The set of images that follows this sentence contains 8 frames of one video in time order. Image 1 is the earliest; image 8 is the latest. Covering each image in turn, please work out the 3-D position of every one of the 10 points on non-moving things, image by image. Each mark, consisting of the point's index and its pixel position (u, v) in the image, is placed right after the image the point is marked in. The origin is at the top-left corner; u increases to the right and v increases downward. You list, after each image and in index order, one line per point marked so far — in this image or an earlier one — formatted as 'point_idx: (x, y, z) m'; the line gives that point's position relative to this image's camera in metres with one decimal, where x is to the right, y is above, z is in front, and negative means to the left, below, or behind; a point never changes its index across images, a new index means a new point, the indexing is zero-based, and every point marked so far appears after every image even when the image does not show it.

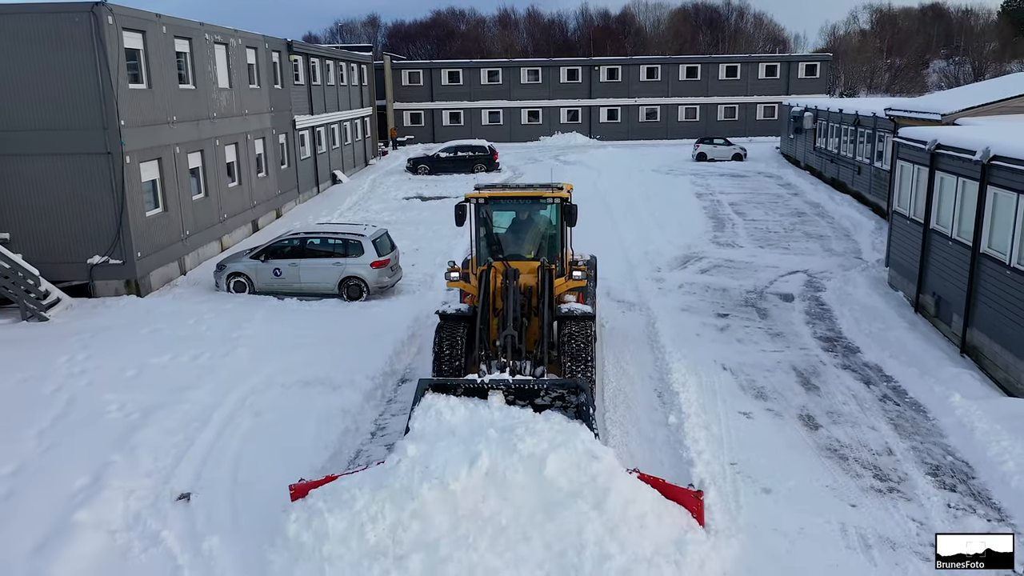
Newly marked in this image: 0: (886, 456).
0: (+3.7, -1.6, +8.4) m
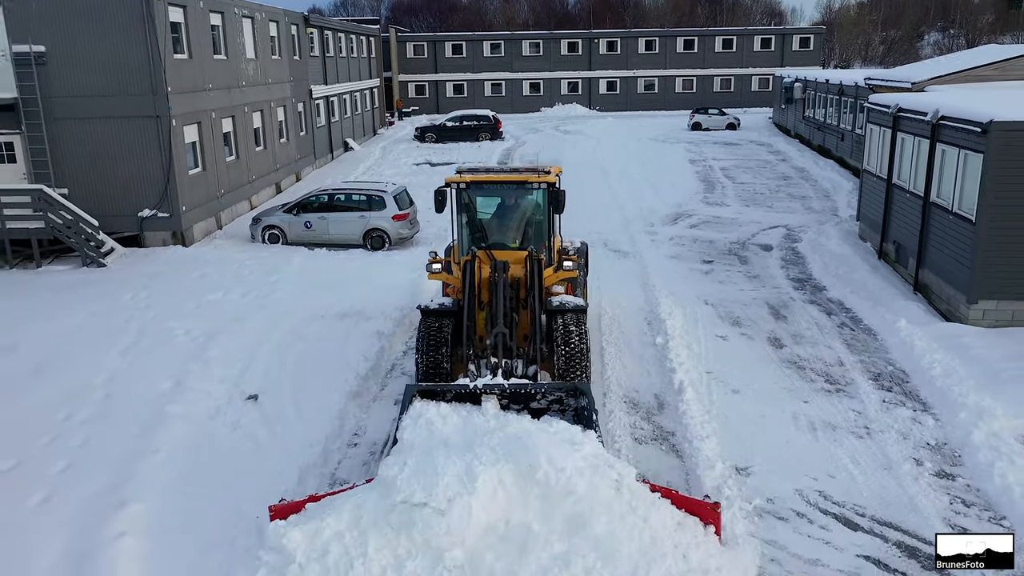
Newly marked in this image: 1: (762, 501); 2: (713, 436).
0: (+3.8, -0.9, +10.0) m
1: (+2.1, -1.8, +7.2) m
2: (+2.0, -1.4, +8.3) m
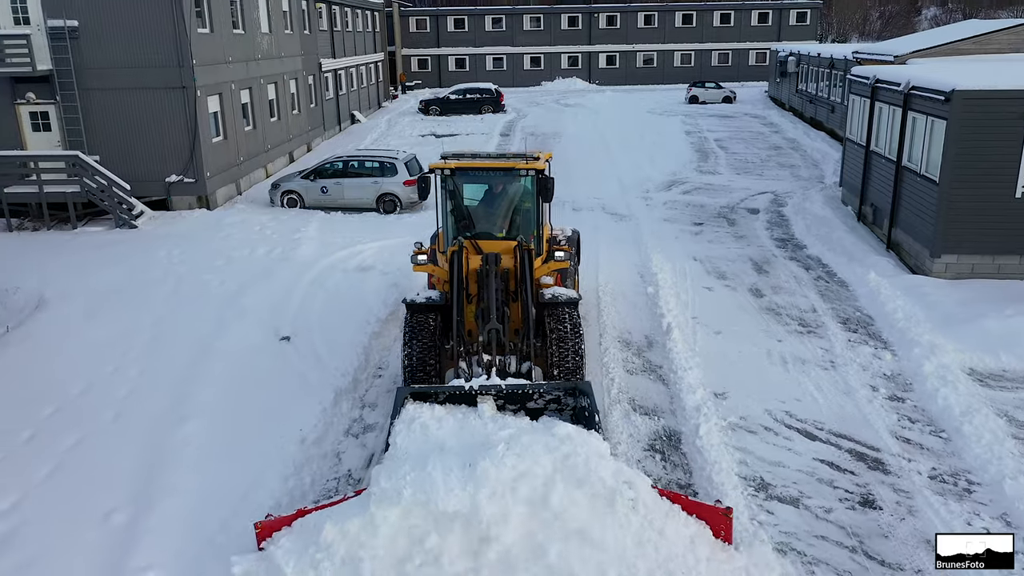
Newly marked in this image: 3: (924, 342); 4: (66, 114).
0: (+3.9, -0.3, +11.1) m
1: (+2.2, -1.3, +8.3) m
2: (+2.0, -0.9, +9.4) m
3: (+4.7, -0.6, +9.8) m
4: (-8.3, +3.2, +15.8) m
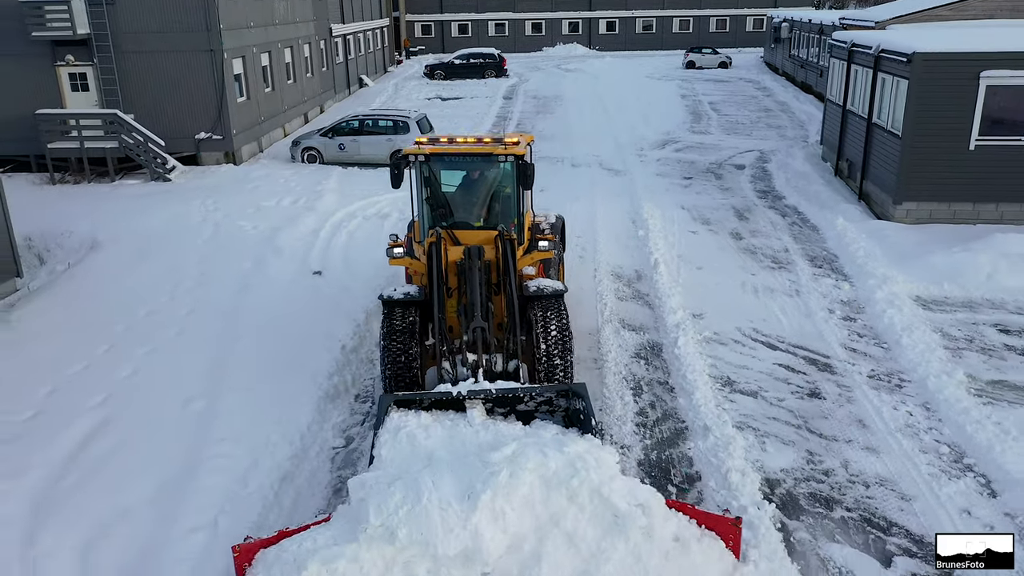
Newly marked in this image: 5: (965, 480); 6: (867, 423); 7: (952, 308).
0: (+4.0, +0.5, +12.5) m
1: (+2.2, -0.5, +9.7) m
2: (+2.1, -0.1, +10.8) m
3: (+4.8, +0.2, +11.1) m
4: (-8.2, +4.3, +17.0) m
5: (+3.7, -1.6, +6.9) m
6: (+3.3, -1.2, +7.8) m
7: (+5.3, -0.3, +10.3) m
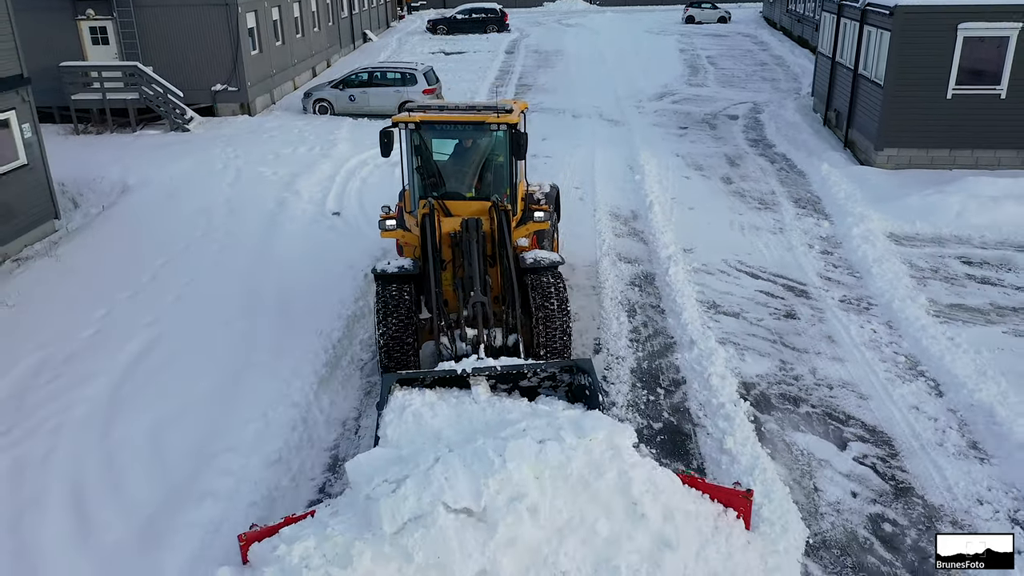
0: (+4.0, +1.5, +13.4) m
1: (+2.3, +0.3, +10.6) m
2: (+2.2, +0.8, +11.7) m
3: (+4.9, +1.1, +12.1) m
4: (-8.1, +5.4, +17.7) m
5: (+3.7, -0.9, +7.9) m
6: (+3.3, -0.5, +8.8) m
7: (+5.4, +0.6, +11.2) m
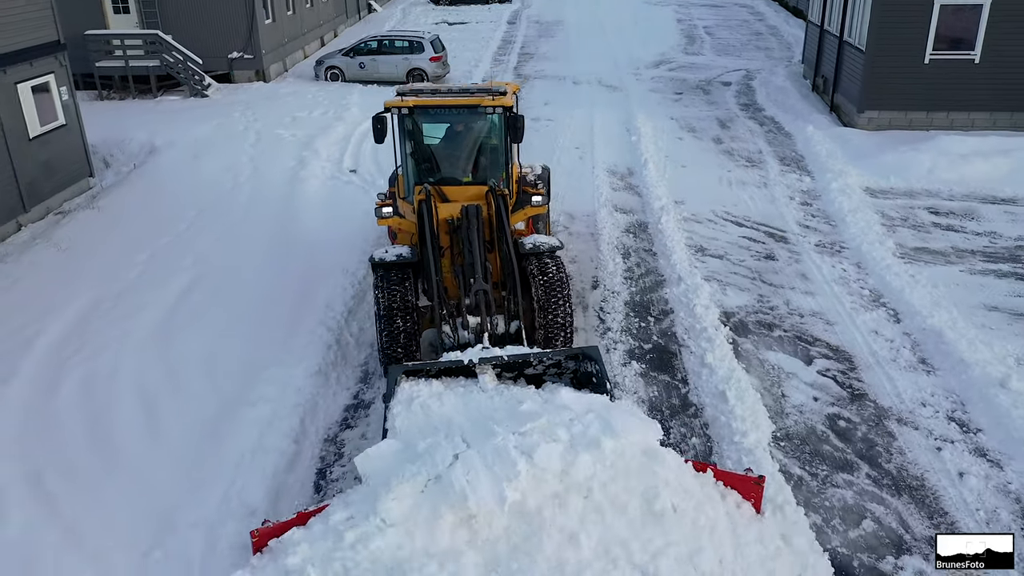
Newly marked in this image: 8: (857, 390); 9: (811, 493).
0: (+4.1, +2.3, +14.3) m
1: (+2.4, +1.0, +11.6) m
2: (+2.3, +1.5, +12.7) m
3: (+4.9, +1.8, +13.0) m
4: (-8.1, +6.3, +18.5) m
5: (+3.8, -0.3, +8.9) m
6: (+3.4, +0.1, +9.8) m
7: (+5.5, +1.3, +12.2) m
8: (+3.1, -0.9, +7.6) m
9: (+2.2, -1.5, +6.3) m
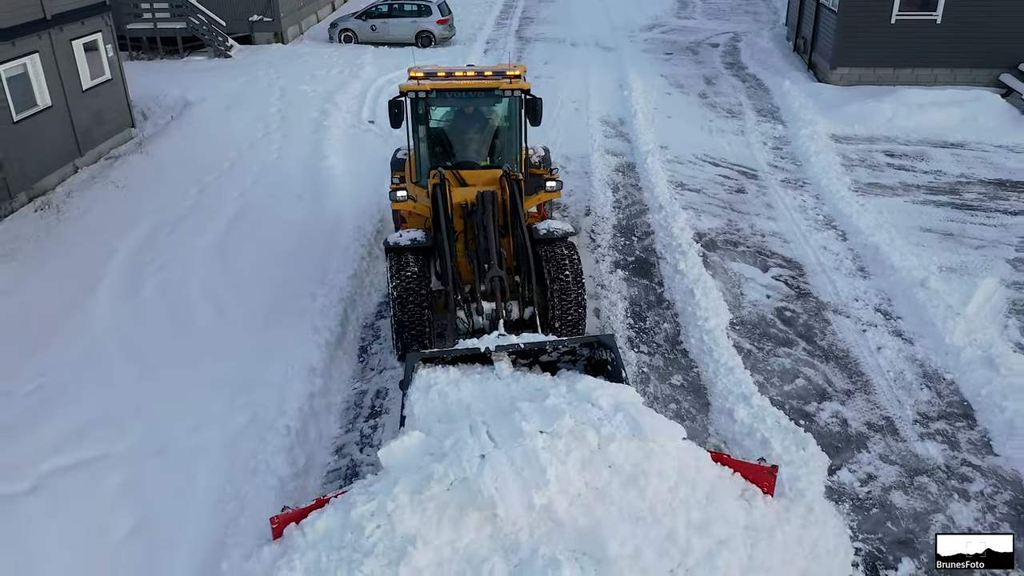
0: (+4.2, +3.4, +15.7) m
1: (+2.4, +2.0, +13.1) m
2: (+2.3, +2.6, +14.1) m
3: (+5.0, +2.9, +14.5) m
4: (-8.0, +7.6, +19.8) m
5: (+3.9, +0.7, +10.4) m
6: (+3.5, +1.1, +11.3) m
7: (+5.5, +2.4, +13.6) m
8: (+3.1, 0.0, +9.1) m
9: (+2.3, -0.7, +7.9) m
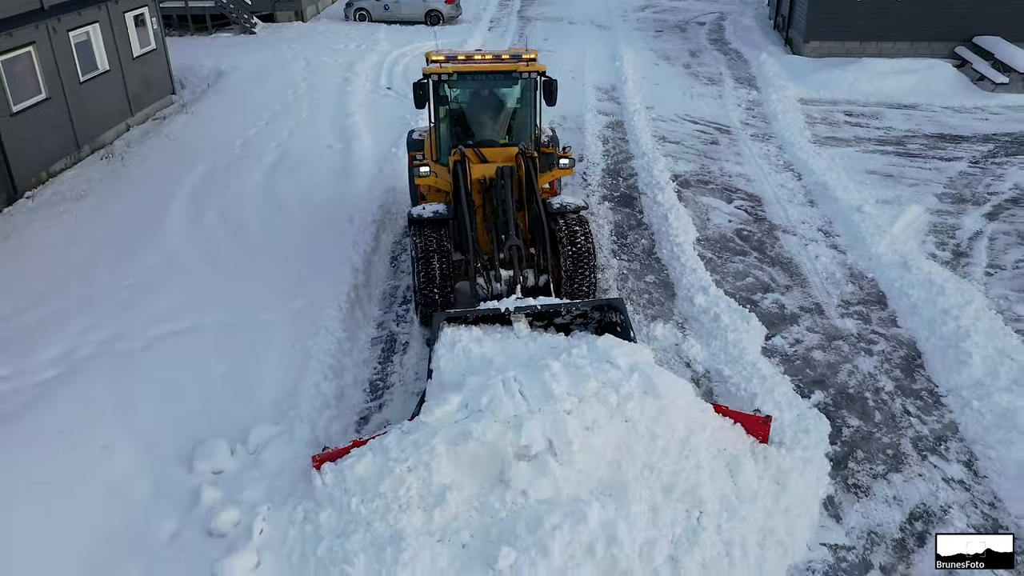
0: (+4.2, +4.4, +17.5) m
1: (+2.5, +3.0, +14.8) m
2: (+2.4, +3.6, +15.9) m
3: (+5.0, +3.9, +16.2) m
4: (-7.9, +8.6, +21.5) m
5: (+3.9, +1.6, +12.2) m
6: (+3.5, +2.1, +13.1) m
7: (+5.6, +3.3, +15.4) m
8: (+3.2, +0.9, +10.9) m
9: (+2.3, +0.3, +9.7) m
